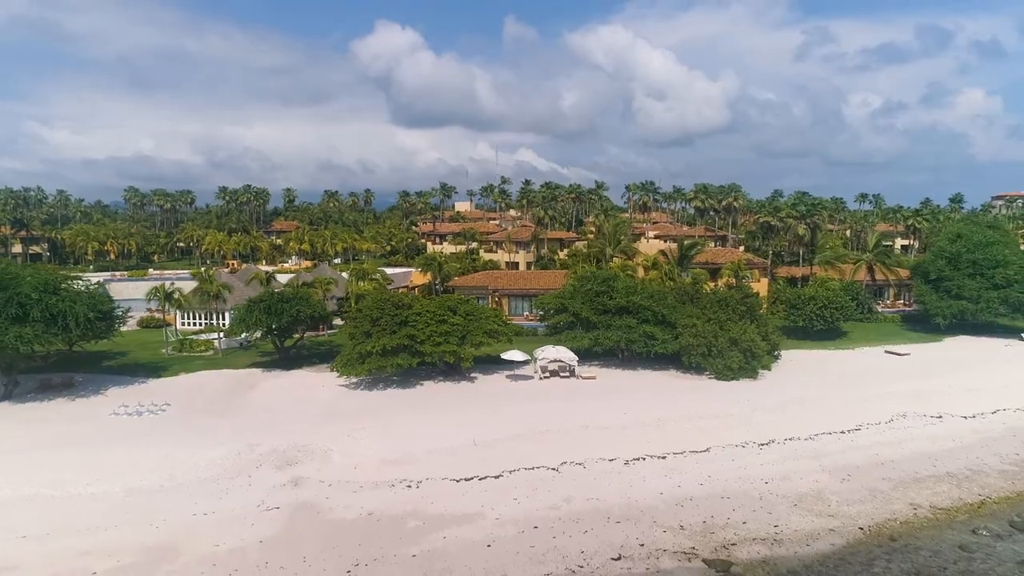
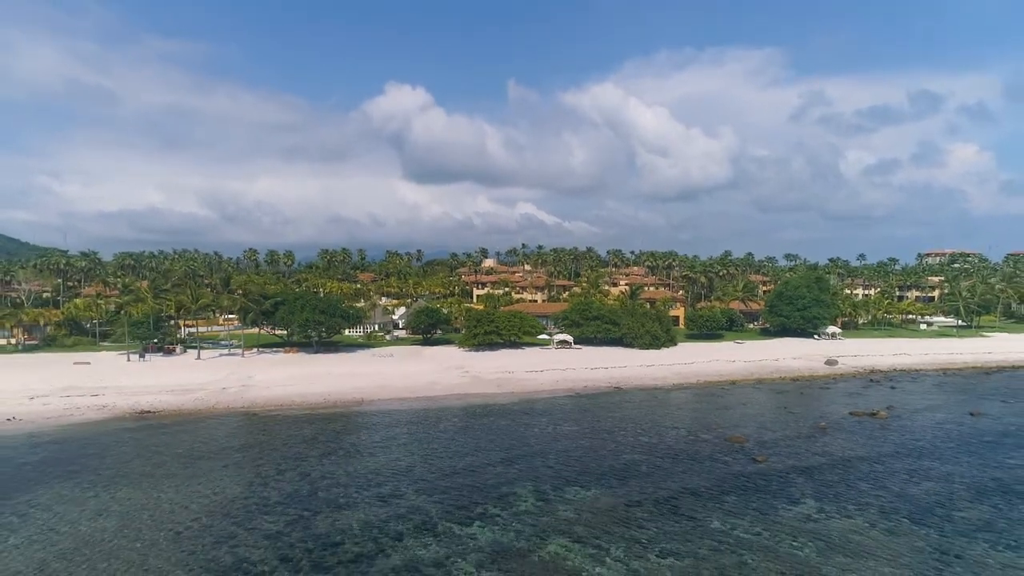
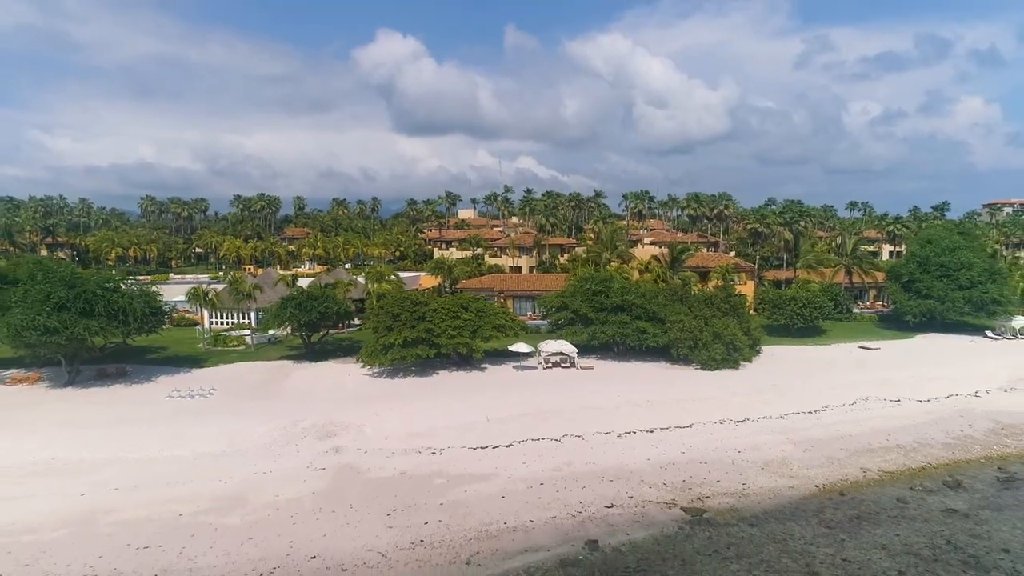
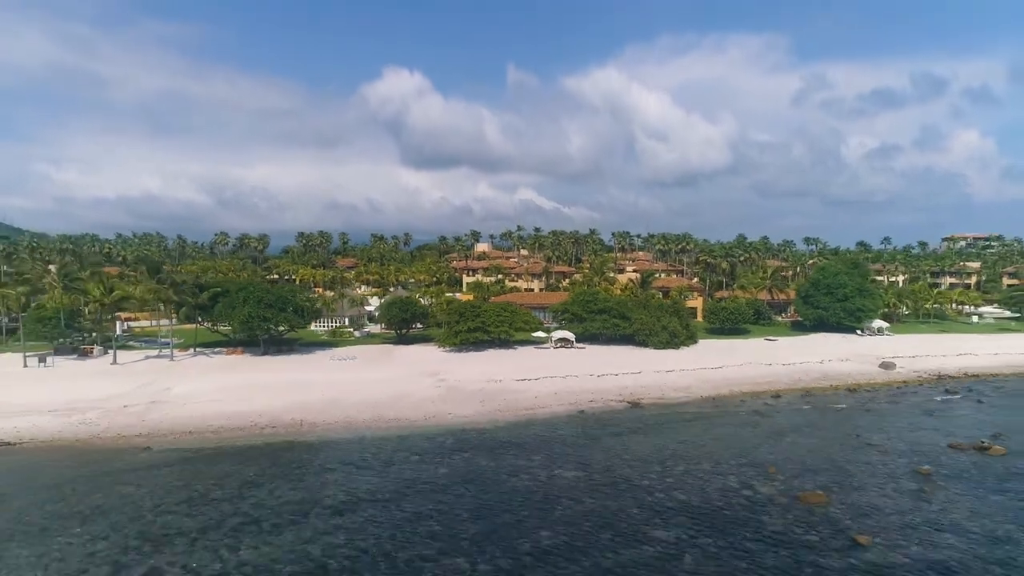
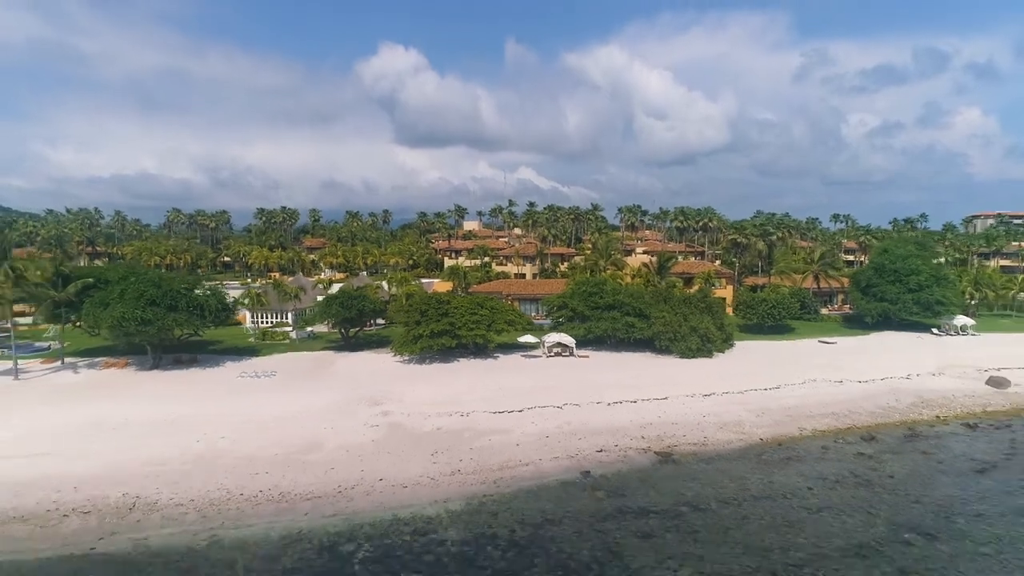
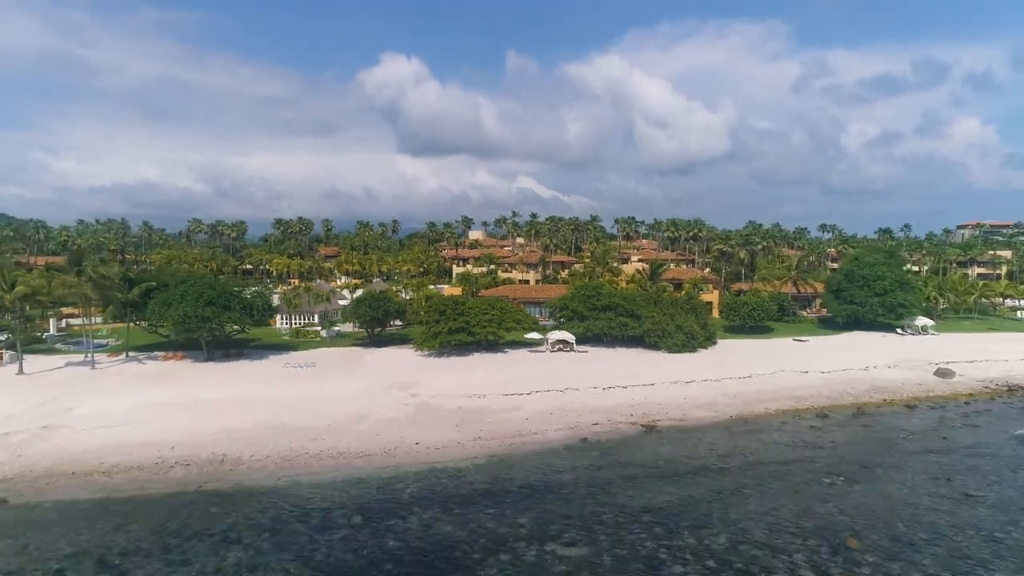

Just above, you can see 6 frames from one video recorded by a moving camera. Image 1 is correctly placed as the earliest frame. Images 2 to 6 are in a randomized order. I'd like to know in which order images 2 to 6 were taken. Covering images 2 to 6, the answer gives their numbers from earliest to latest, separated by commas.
3, 5, 6, 4, 2
